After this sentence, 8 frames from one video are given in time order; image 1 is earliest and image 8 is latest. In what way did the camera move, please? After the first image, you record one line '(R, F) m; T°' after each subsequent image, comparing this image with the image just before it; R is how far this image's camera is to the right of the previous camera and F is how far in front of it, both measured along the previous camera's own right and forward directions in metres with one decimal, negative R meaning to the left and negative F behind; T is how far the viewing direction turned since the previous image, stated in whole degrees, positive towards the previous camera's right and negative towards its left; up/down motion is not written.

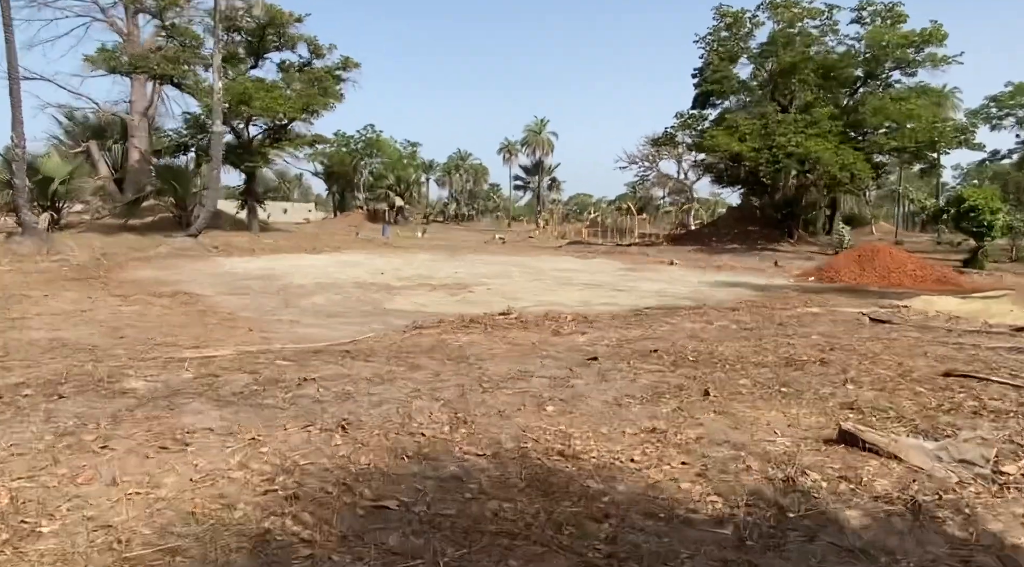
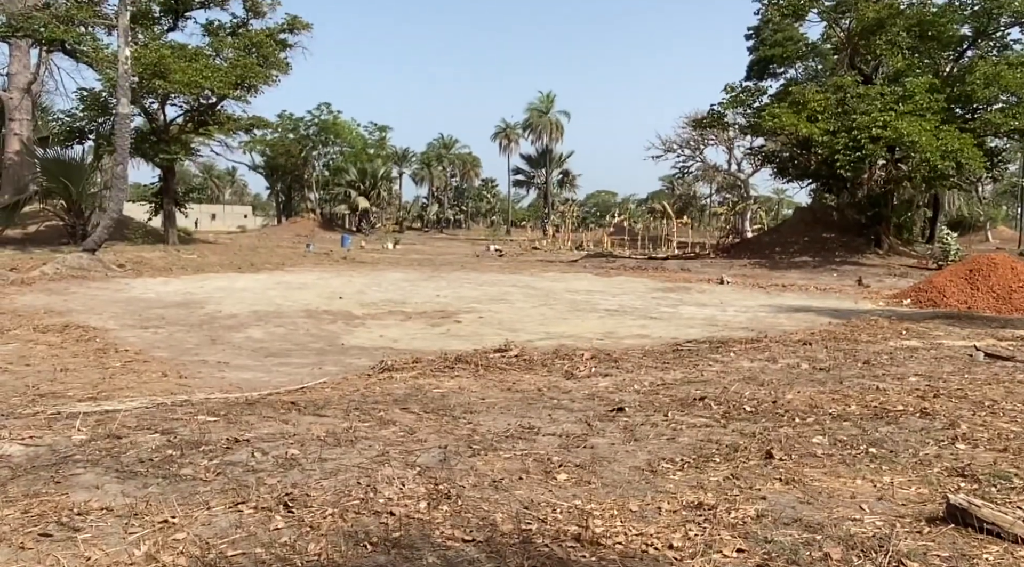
(+0.1, +2.0) m; -1°
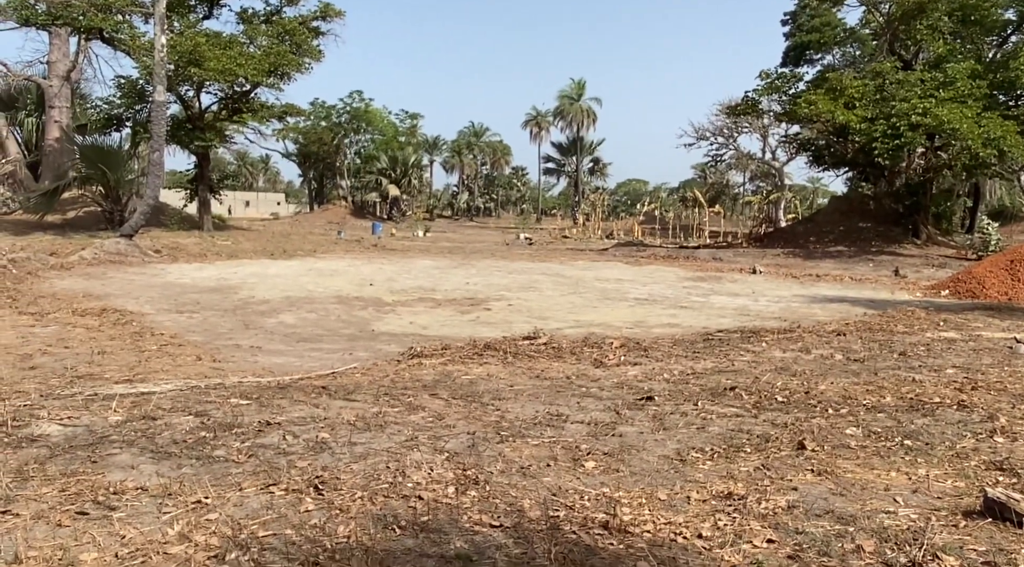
(0.0, 0.0) m; -2°
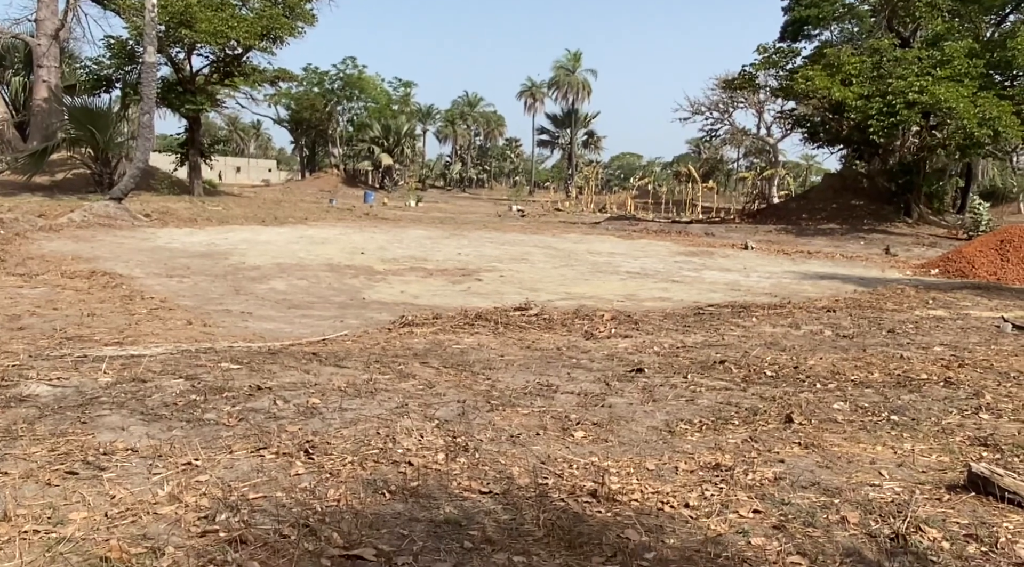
(0.0, 0.0) m; +1°
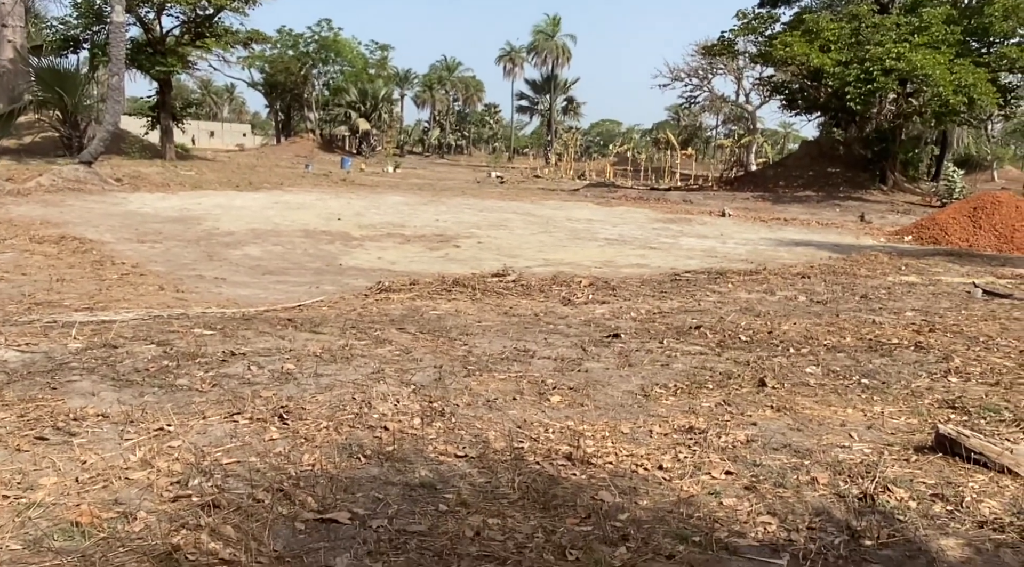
(0.0, 0.0) m; +1°
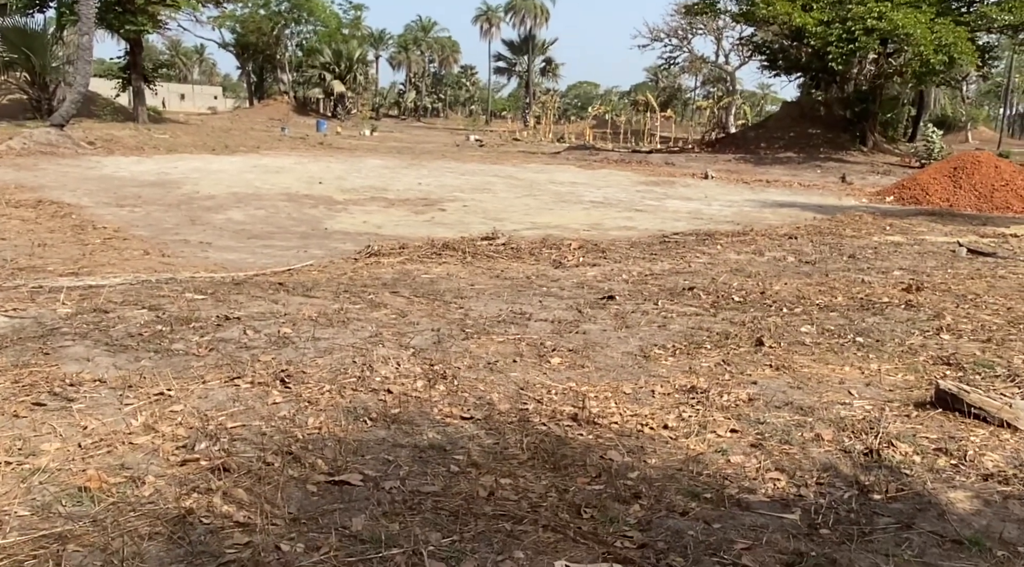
(-0.1, 0.0) m; +1°
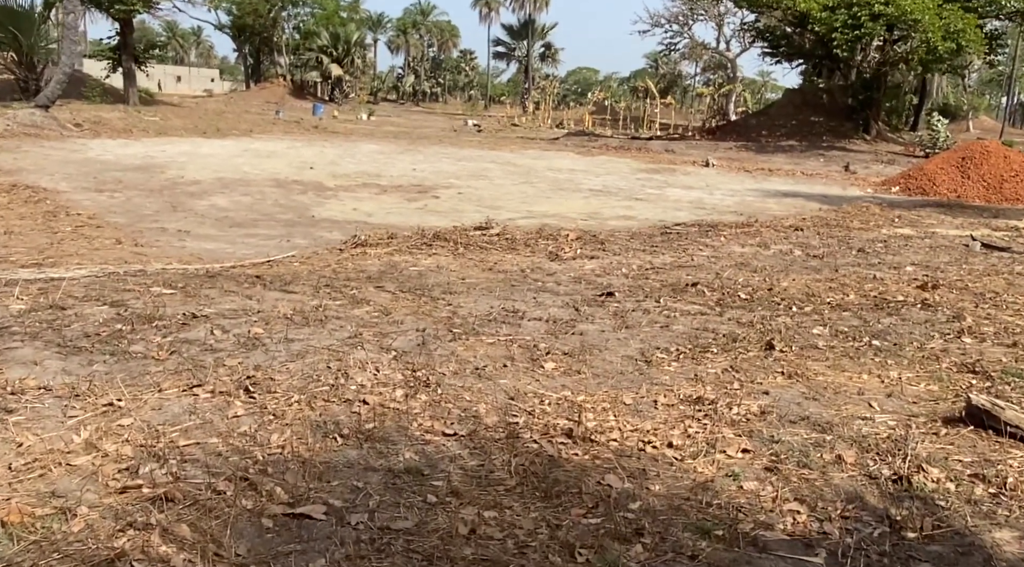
(0.0, +0.3) m; 0°
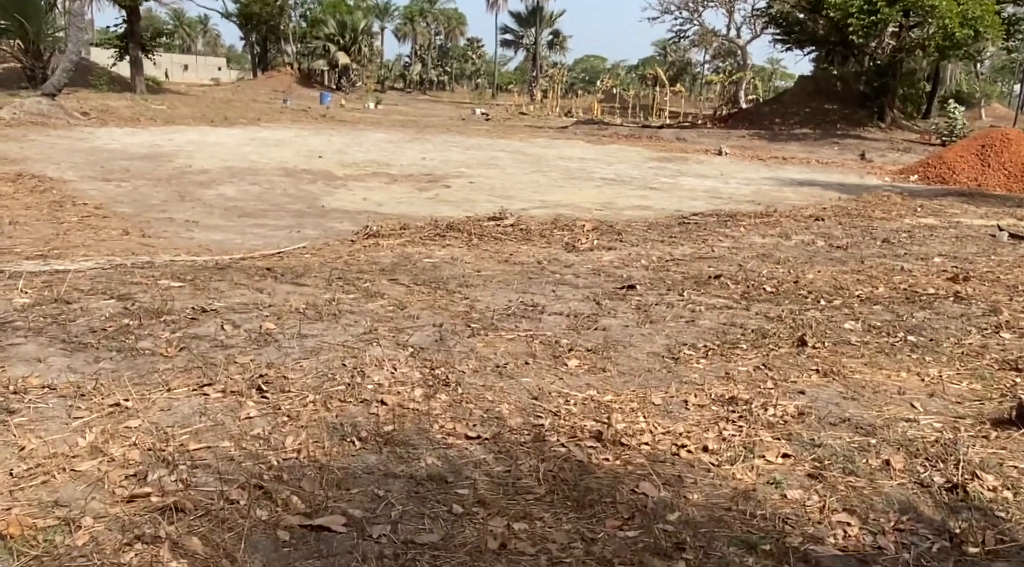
(0.0, +0.1) m; 0°
